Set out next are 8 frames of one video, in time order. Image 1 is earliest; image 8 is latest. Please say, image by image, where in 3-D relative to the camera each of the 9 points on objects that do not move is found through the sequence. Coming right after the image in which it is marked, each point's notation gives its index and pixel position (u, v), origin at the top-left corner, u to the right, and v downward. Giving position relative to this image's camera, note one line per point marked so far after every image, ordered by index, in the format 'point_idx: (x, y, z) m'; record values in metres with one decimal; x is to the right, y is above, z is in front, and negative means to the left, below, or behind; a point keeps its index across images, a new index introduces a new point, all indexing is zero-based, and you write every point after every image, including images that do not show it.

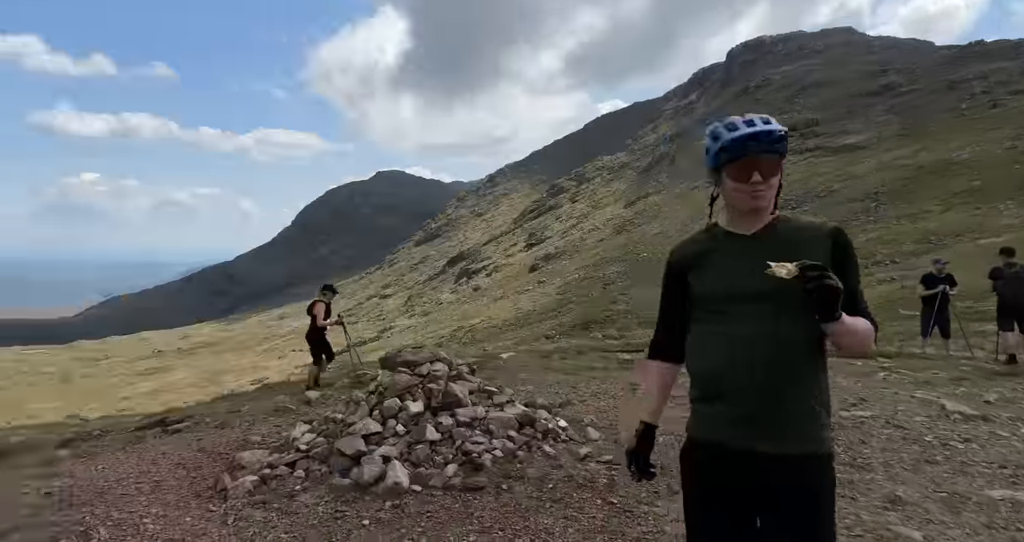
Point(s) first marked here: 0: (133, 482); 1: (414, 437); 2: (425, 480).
0: (-11.4, -6.2, +19.3) m
1: (-2.6, -4.7, +18.1) m
2: (-2.1, -5.5, +16.8) m
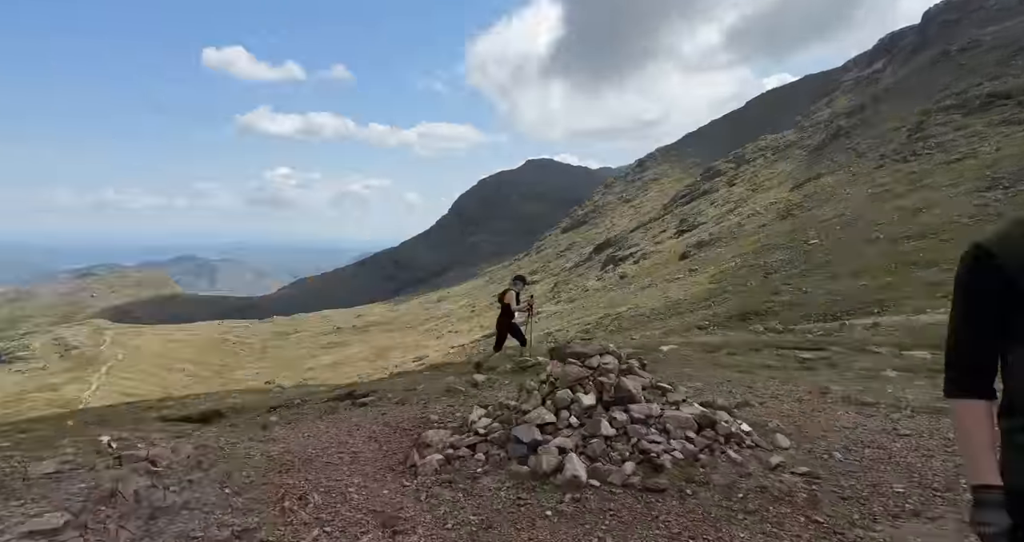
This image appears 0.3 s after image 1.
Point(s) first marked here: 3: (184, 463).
0: (-6.1, -6.0, +21.5) m
1: (+2.2, -4.6, +18.3) m
2: (+2.4, -5.4, +16.9) m
3: (-8.9, -5.2, +17.6) m
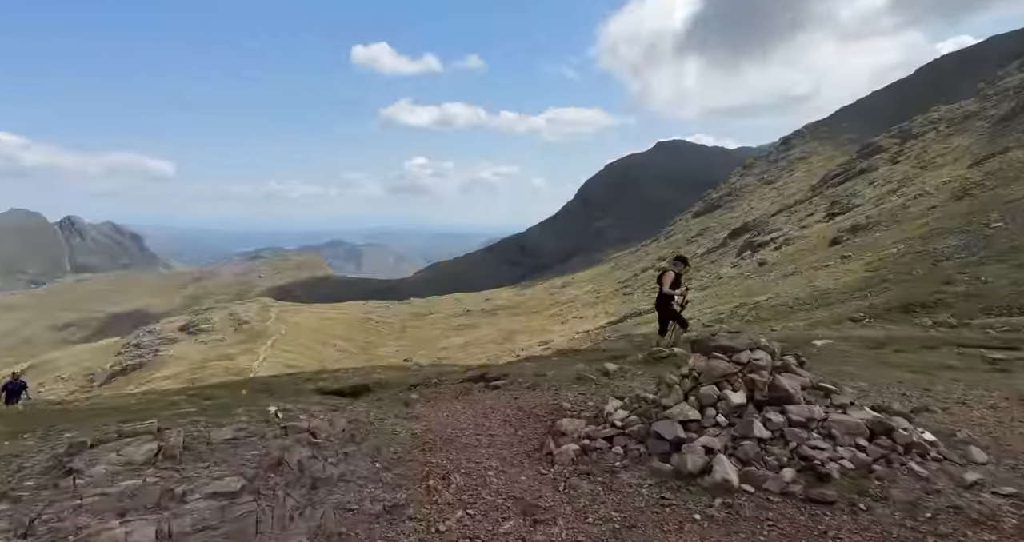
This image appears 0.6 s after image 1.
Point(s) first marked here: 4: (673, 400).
0: (-1.4, -5.5, +22.0) m
1: (+6.0, -4.2, +17.2) m
2: (+5.9, -5.1, +15.8) m
3: (-5.0, -4.7, +18.7) m
4: (+4.8, -3.8, +19.3) m
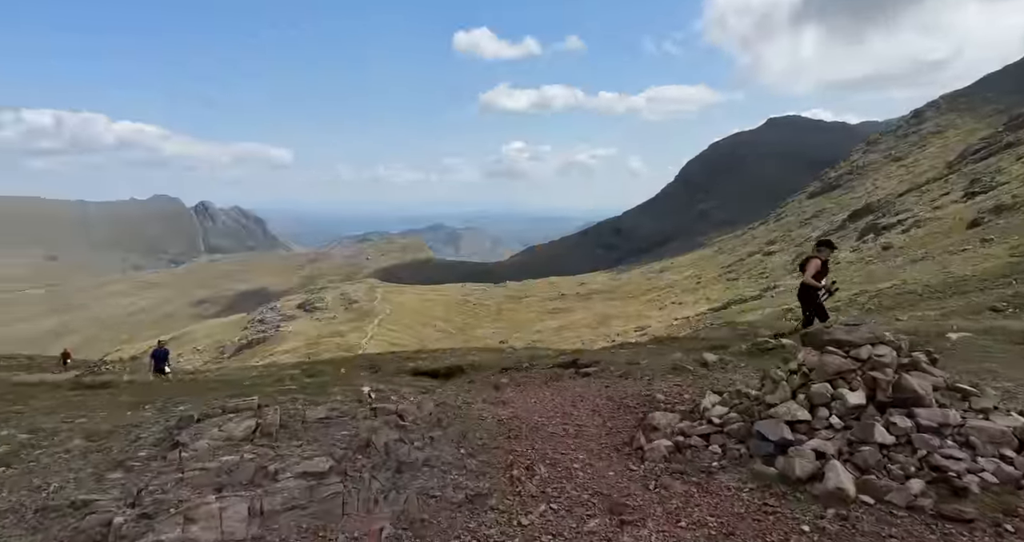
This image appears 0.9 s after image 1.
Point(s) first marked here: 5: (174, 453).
0: (+1.6, -5.0, +21.5) m
1: (+8.2, -3.9, +15.5) m
2: (+7.9, -4.8, +14.2) m
3: (-2.5, -4.3, +18.8) m
4: (+7.3, -3.4, +17.9) m
5: (-7.5, -4.0, +14.6) m
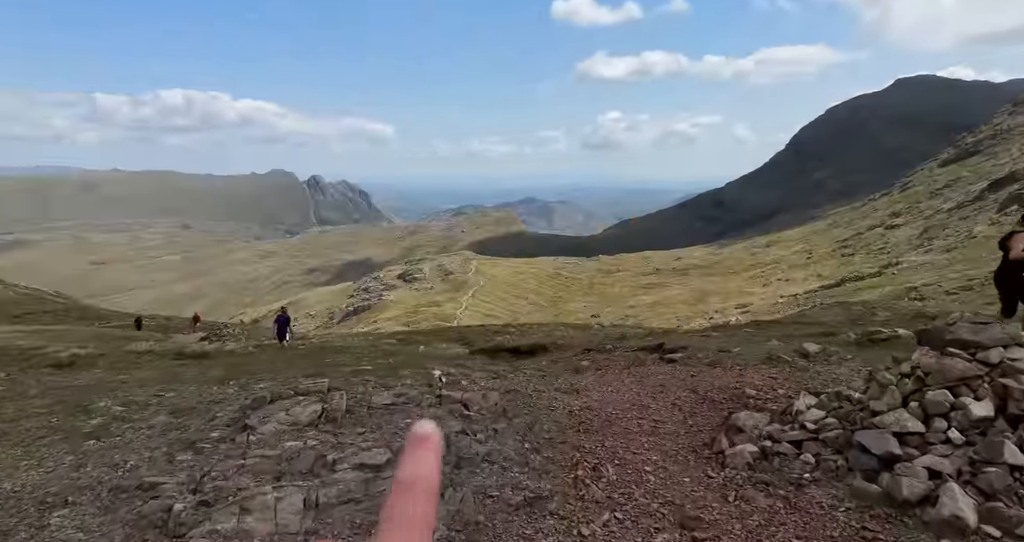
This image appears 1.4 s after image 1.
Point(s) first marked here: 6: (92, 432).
0: (+3.9, -4.5, +20.4) m
1: (+9.6, -3.8, +13.4) m
2: (+9.1, -4.7, +12.2) m
3: (-0.5, -3.9, +18.2) m
4: (+9.1, -3.2, +15.8) m
5: (-6.1, -3.7, +14.8) m
6: (-10.3, -3.9, +16.1) m
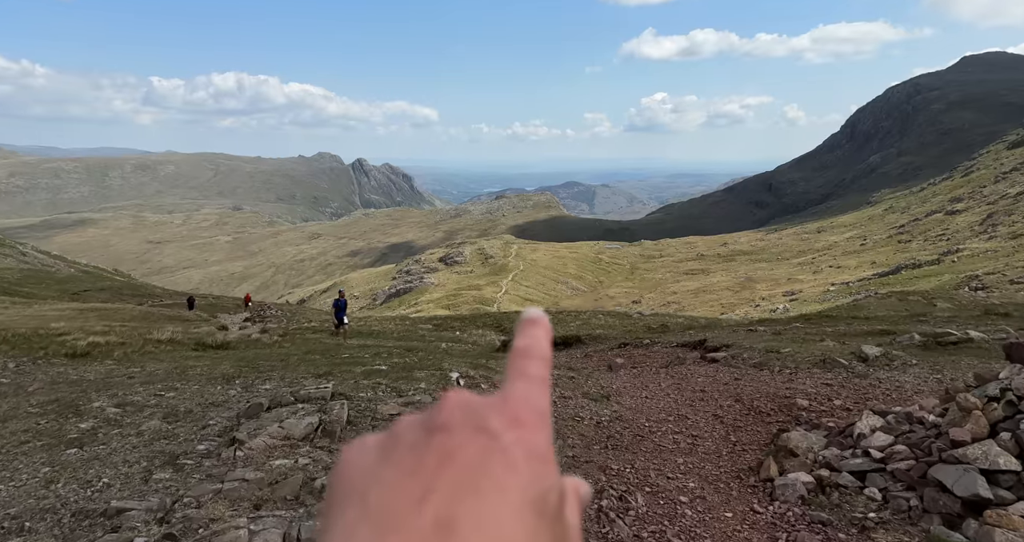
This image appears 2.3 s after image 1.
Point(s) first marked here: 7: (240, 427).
0: (+4.5, -4.4, +18.3) m
1: (+9.8, -4.0, +11.0) m
2: (+9.2, -4.9, +9.8) m
3: (0.0, -3.8, +16.4) m
4: (+9.4, -3.3, +13.4) m
5: (-5.8, -3.7, +13.4) m
6: (-9.9, -3.8, +14.9) m
7: (-6.0, -3.4, +14.5) m
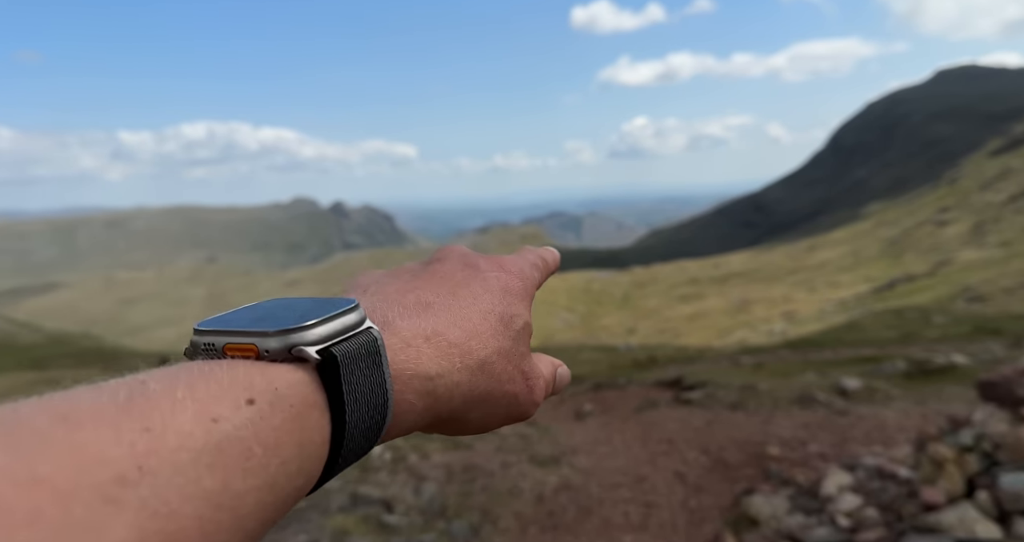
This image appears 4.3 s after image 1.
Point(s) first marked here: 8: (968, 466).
0: (+2.8, -5.6, +16.3) m
1: (+8.1, -4.5, +9.0) m
2: (+7.5, -5.4, +7.8) m
3: (-1.7, -5.1, +14.4) m
4: (+7.7, -4.0, +11.5) m
5: (-7.5, -5.2, +11.3) m
6: (-11.6, -5.6, +12.8) m
7: (-7.7, -5.0, +12.4) m
8: (+8.3, -3.6, +11.7) m
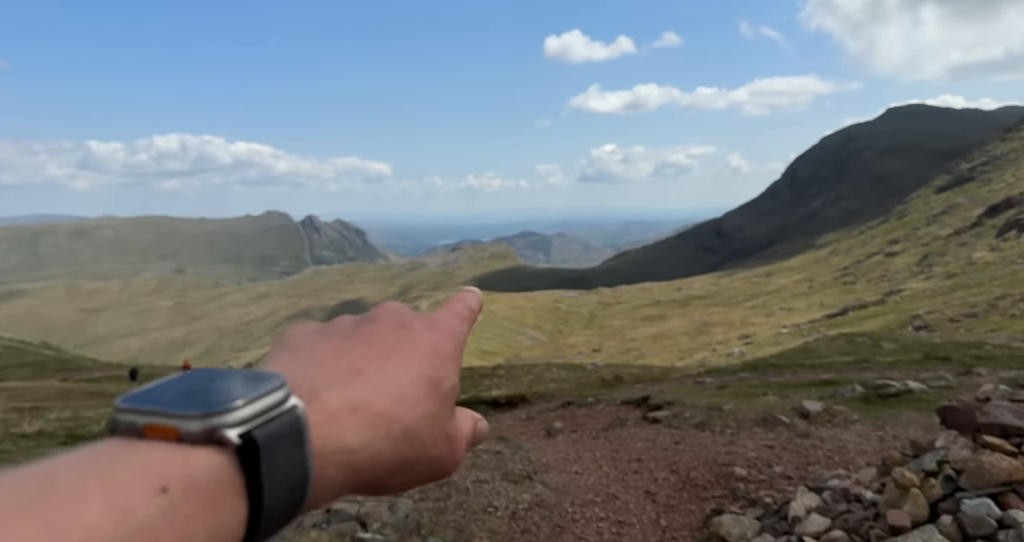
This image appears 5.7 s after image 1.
0: (+2.2, -6.1, +16.4) m
1: (+7.8, -4.9, +9.5) m
2: (+7.3, -5.8, +8.2) m
3: (-2.3, -5.4, +14.3) m
4: (+7.3, -4.5, +11.9) m
5: (-7.9, -5.3, +10.9) m
6: (-12.0, -5.6, +12.1) m
7: (-8.1, -5.1, +12.0) m
8: (+7.9, -4.1, +12.2) m
